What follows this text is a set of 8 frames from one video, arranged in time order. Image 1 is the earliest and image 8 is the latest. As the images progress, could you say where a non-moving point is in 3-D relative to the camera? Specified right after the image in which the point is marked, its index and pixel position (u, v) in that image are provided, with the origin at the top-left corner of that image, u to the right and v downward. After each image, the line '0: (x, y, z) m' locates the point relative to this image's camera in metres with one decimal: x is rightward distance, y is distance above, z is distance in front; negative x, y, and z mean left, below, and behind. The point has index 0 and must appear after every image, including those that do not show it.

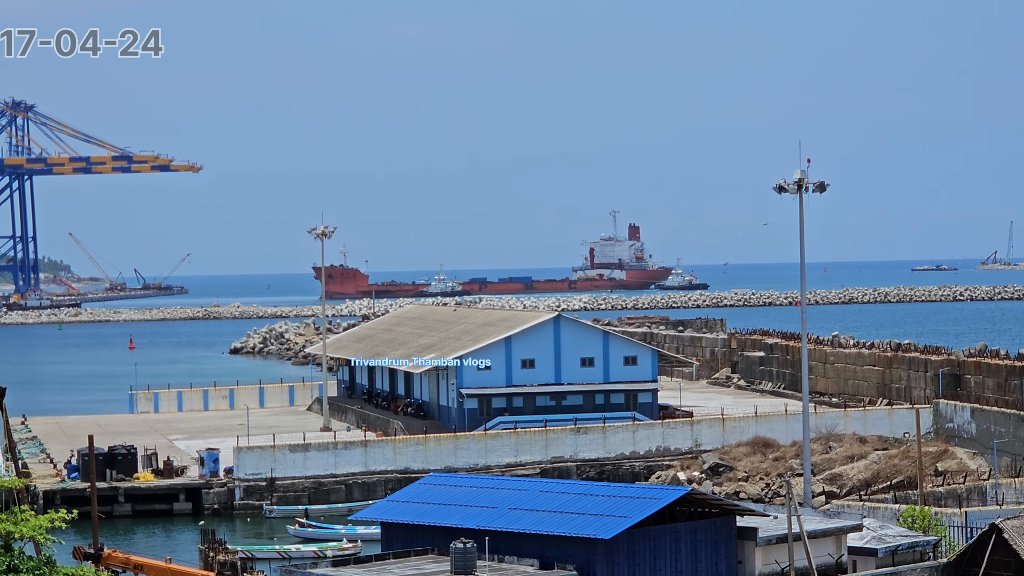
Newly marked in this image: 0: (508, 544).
0: (0.0, -3.9, +19.4) m
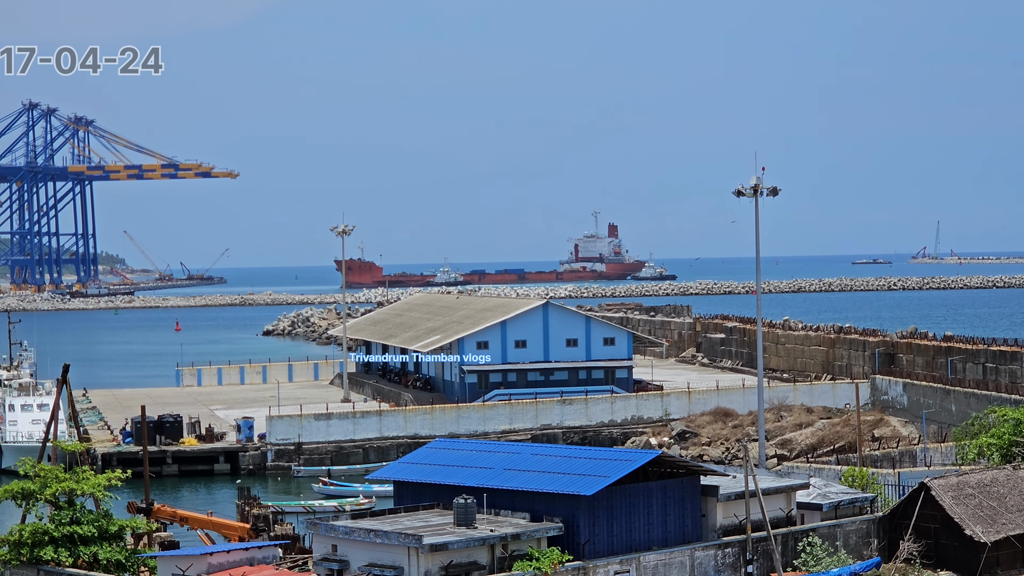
0: (-0.1, -3.8, +22.6) m
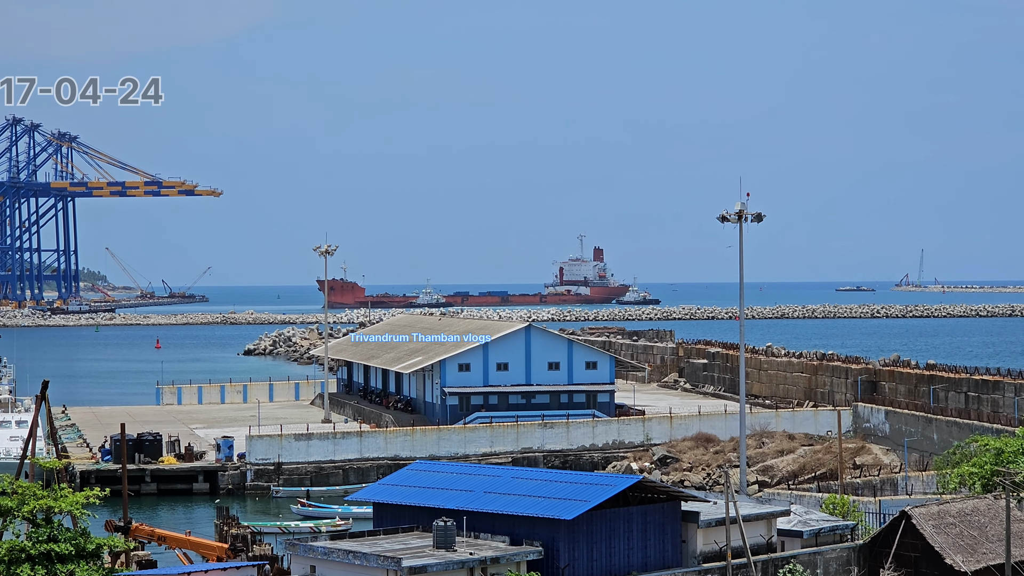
0: (-0.5, -4.2, +22.5) m
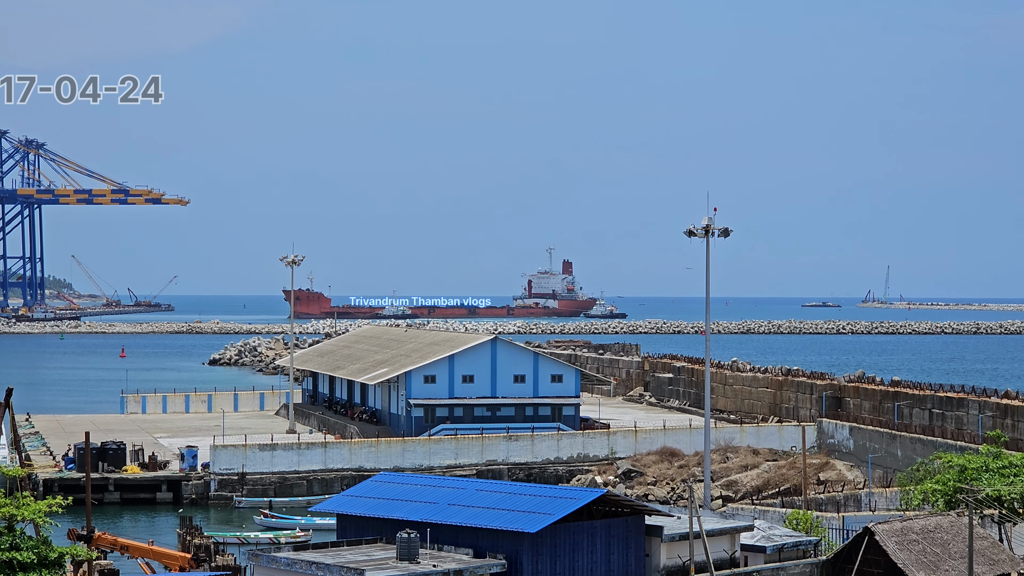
0: (-1.2, -4.4, +22.5) m
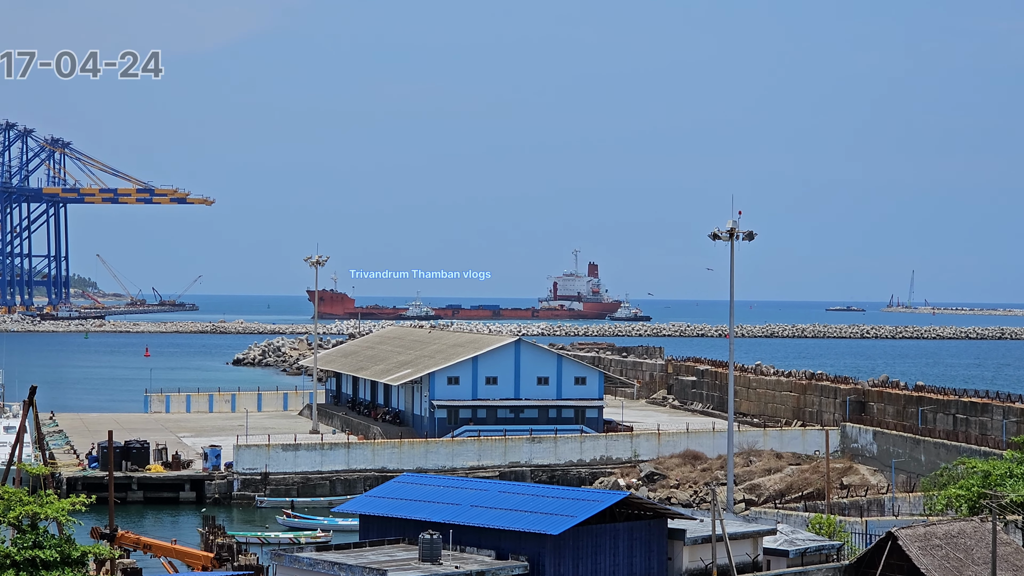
0: (-0.8, -4.4, +22.5) m
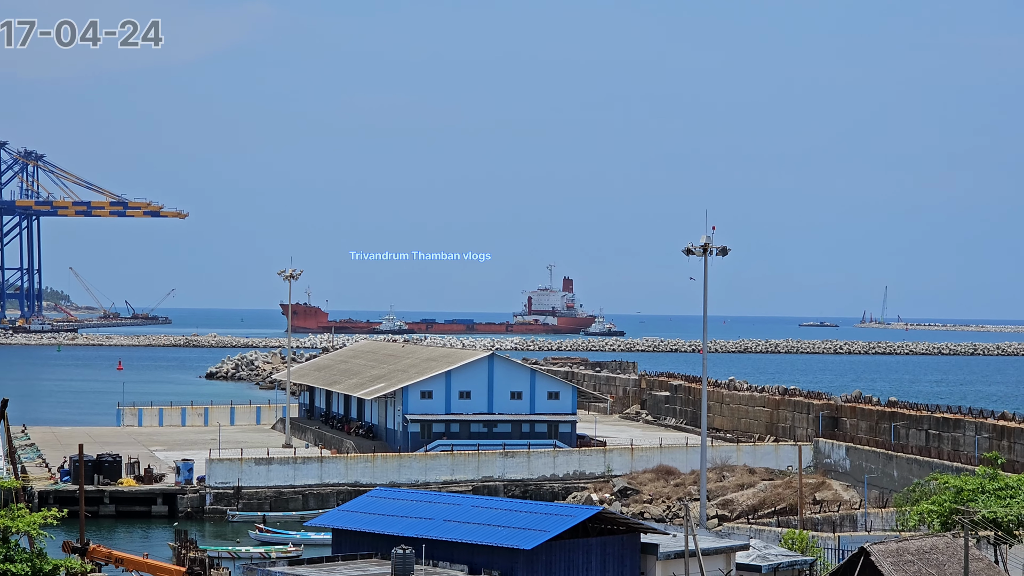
0: (-1.3, -4.7, +22.5) m
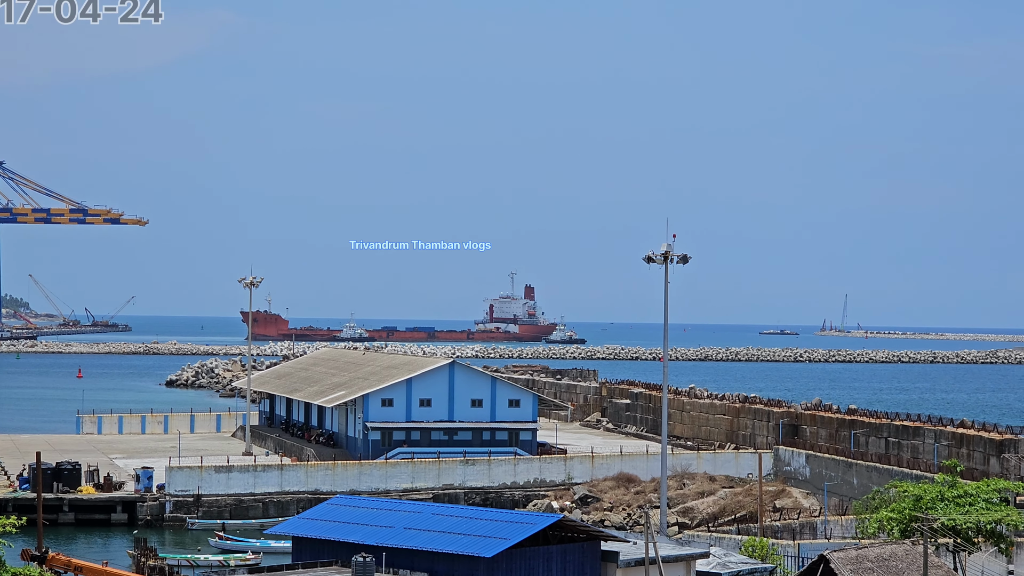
0: (-2.0, -4.8, +22.5) m
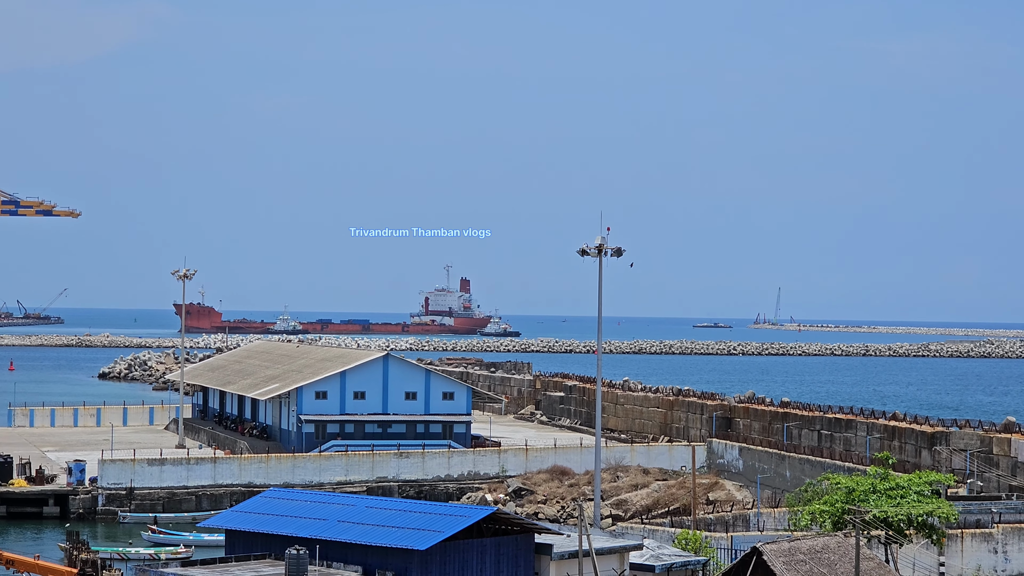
0: (-3.2, -4.7, +22.4) m
